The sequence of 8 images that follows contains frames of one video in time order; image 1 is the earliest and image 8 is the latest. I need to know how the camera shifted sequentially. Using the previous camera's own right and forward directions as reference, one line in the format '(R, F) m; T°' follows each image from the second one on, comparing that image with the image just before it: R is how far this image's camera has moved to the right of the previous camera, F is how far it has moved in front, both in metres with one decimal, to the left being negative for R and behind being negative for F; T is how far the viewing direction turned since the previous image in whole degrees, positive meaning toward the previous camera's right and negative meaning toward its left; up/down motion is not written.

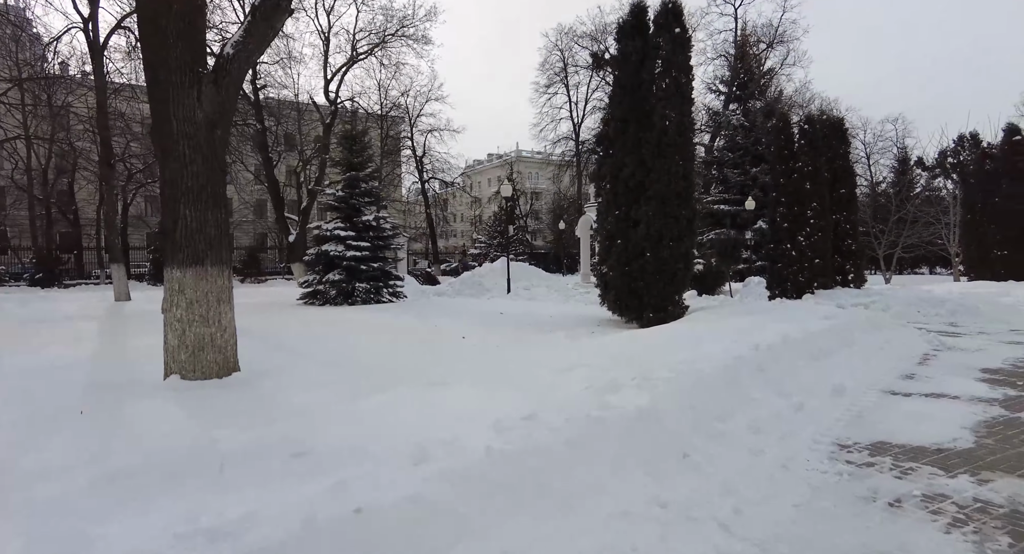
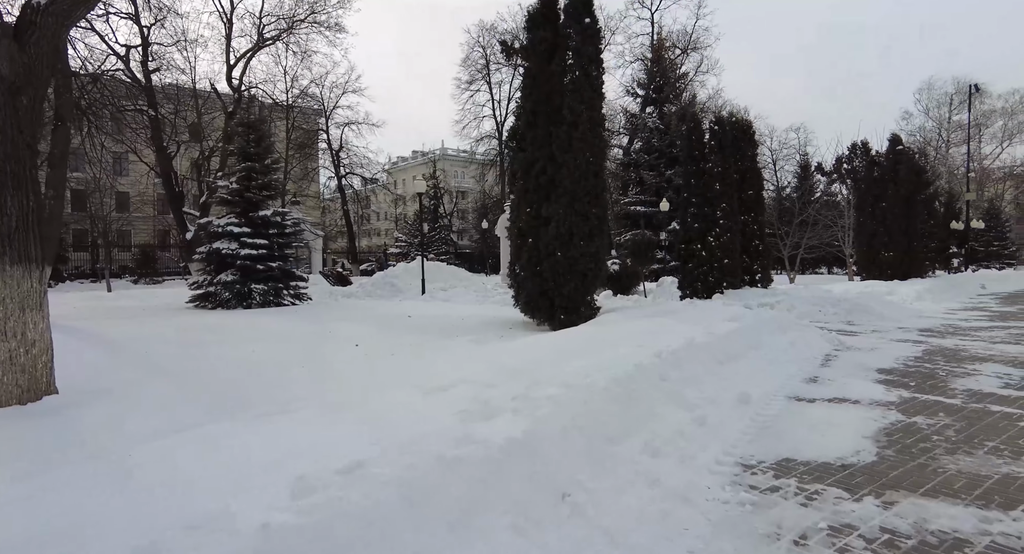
(+0.4, +0.6) m; +7°
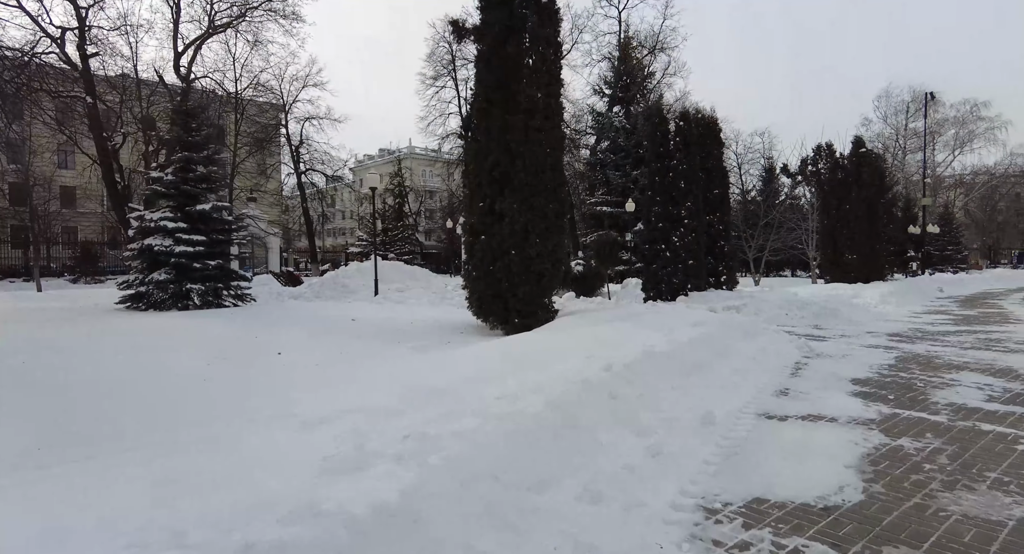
(+0.3, +0.7) m; +3°
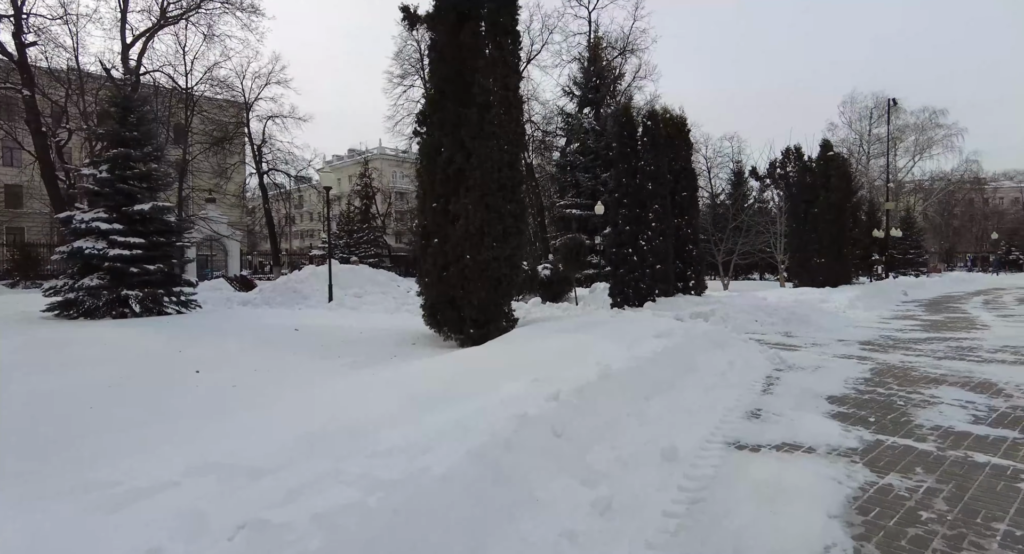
(+0.3, +0.6) m; +3°
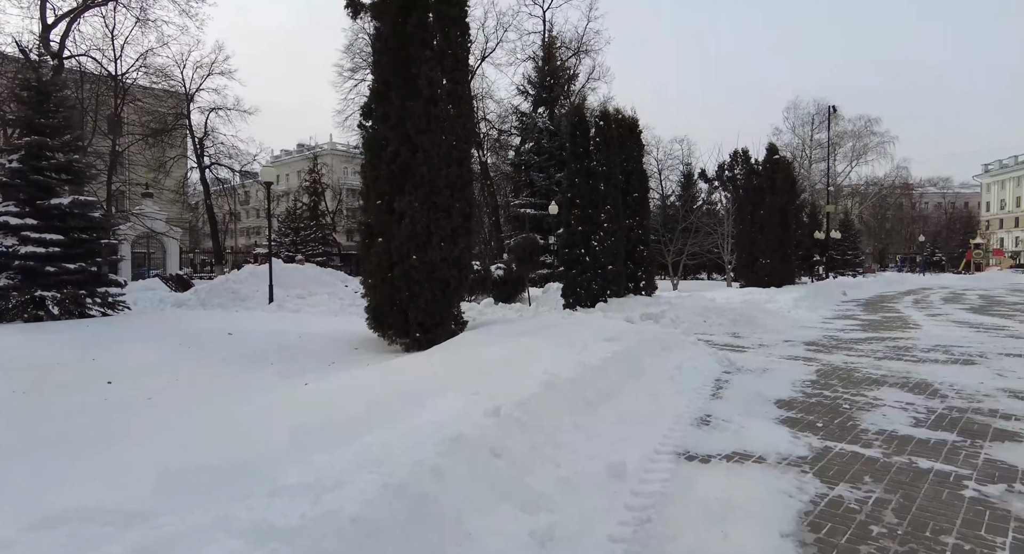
(+0.1, +0.3) m; +4°
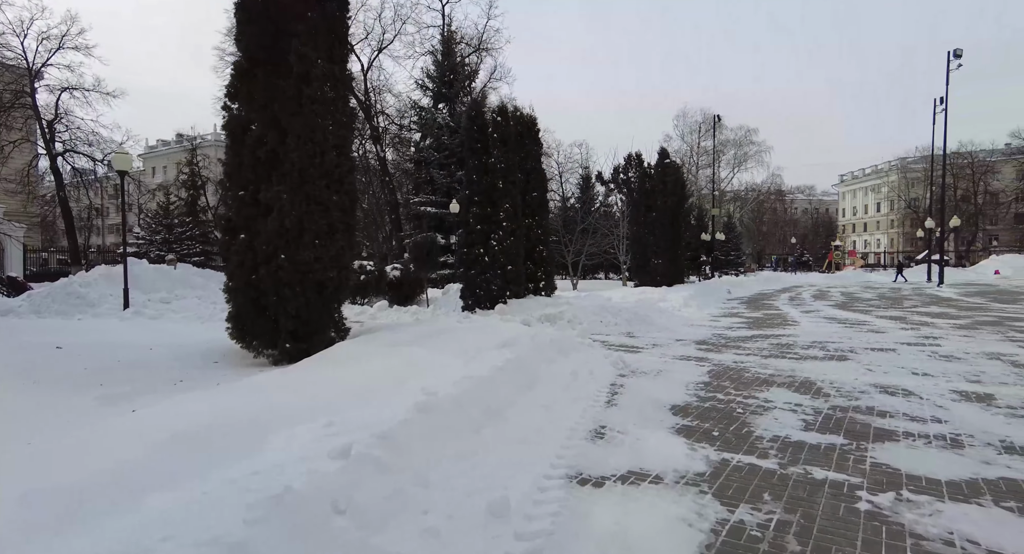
(+0.2, +0.5) m; +9°
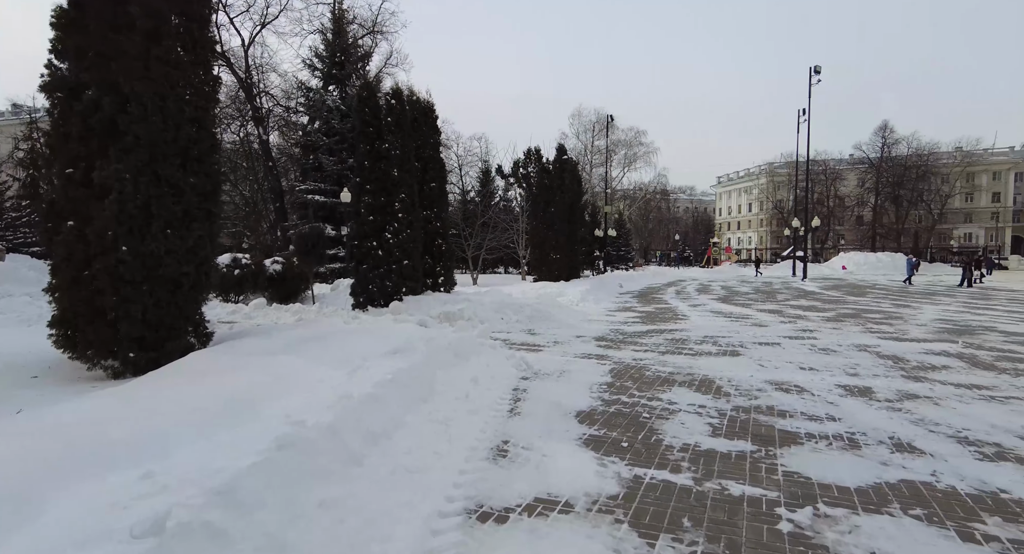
(0.0, +0.6) m; +10°
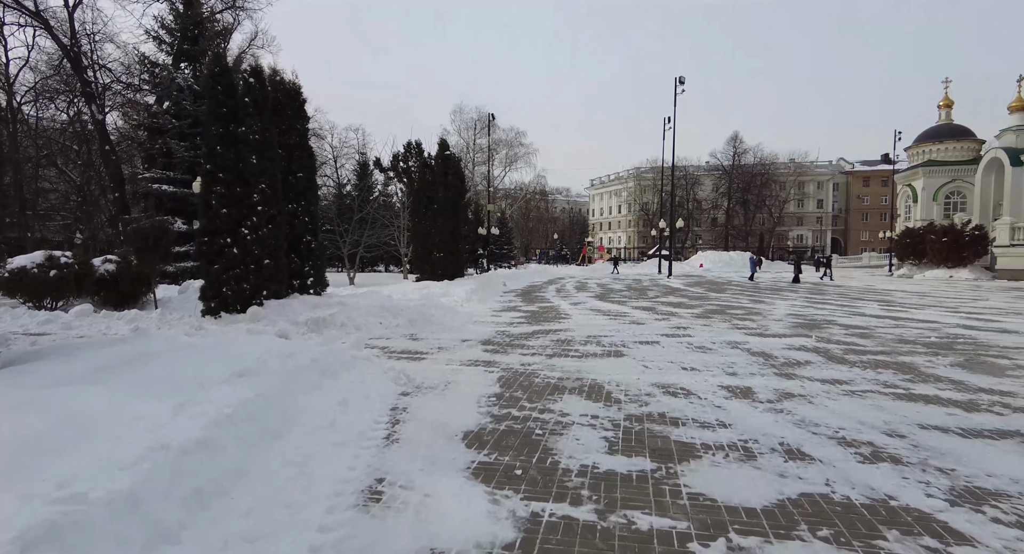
(0.0, +0.6) m; +11°
